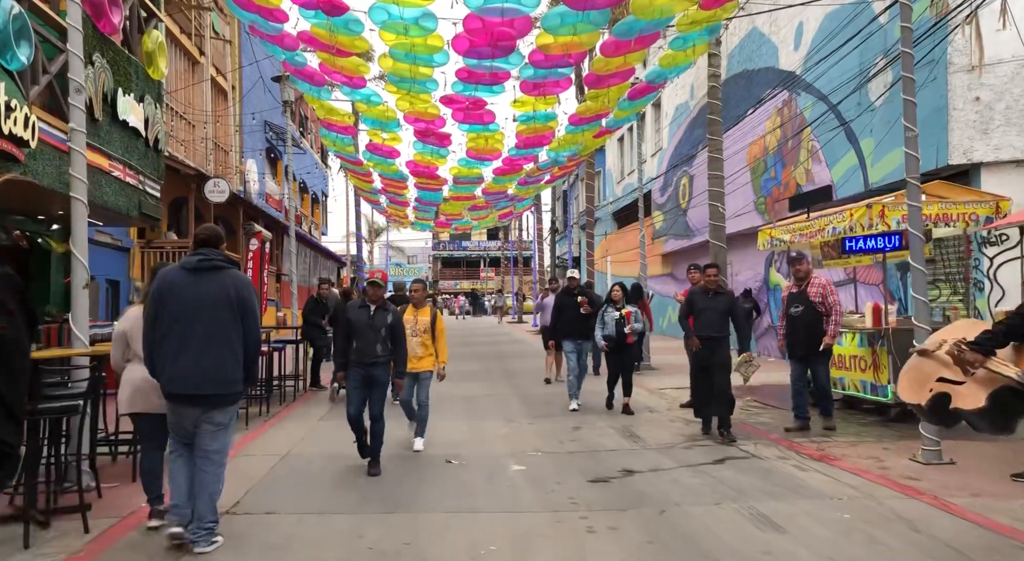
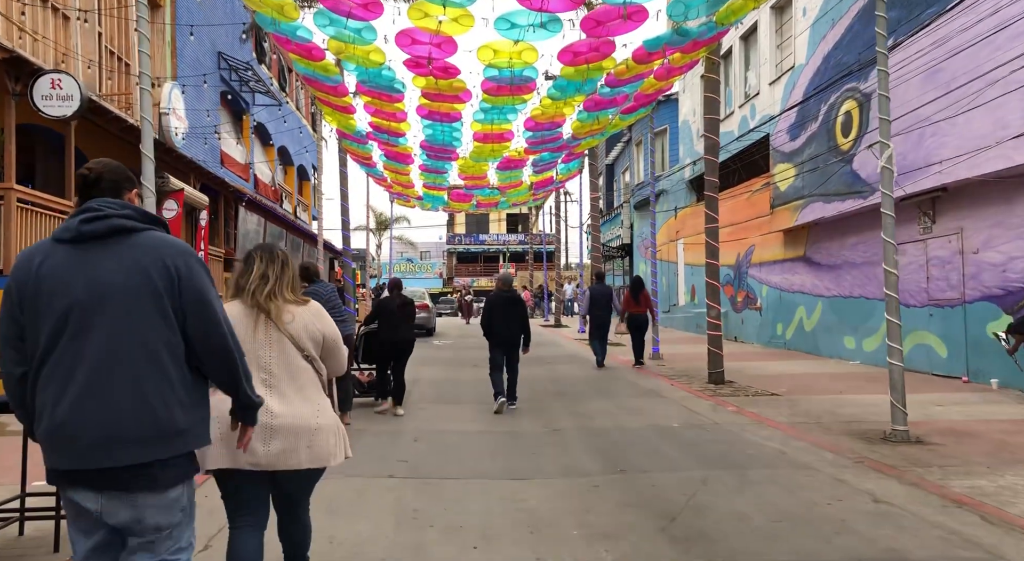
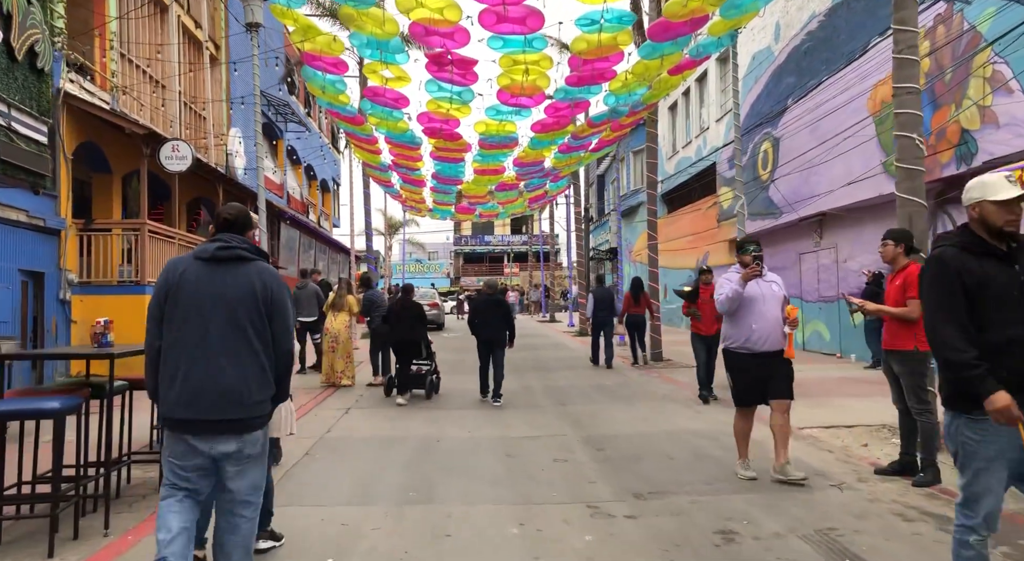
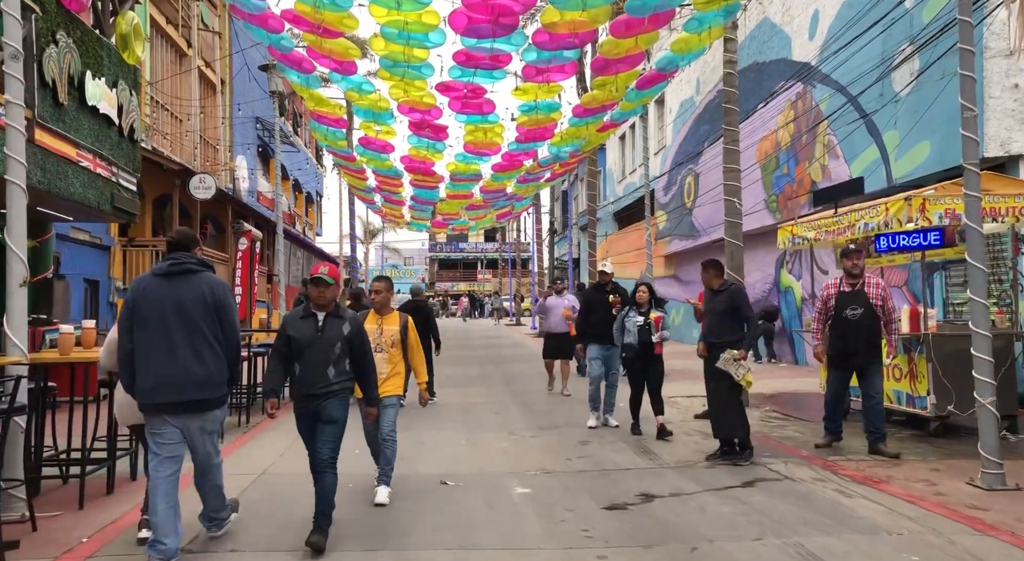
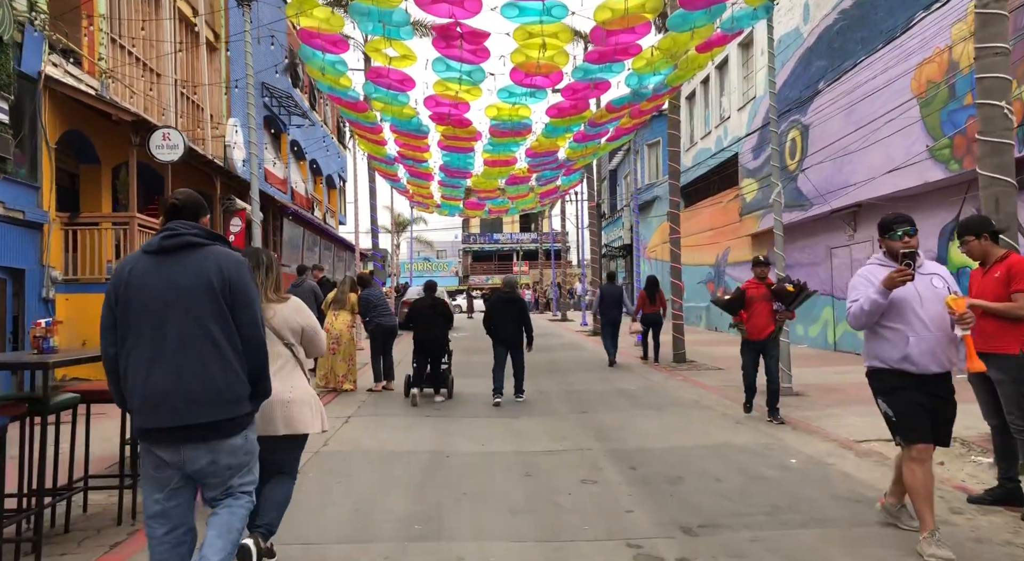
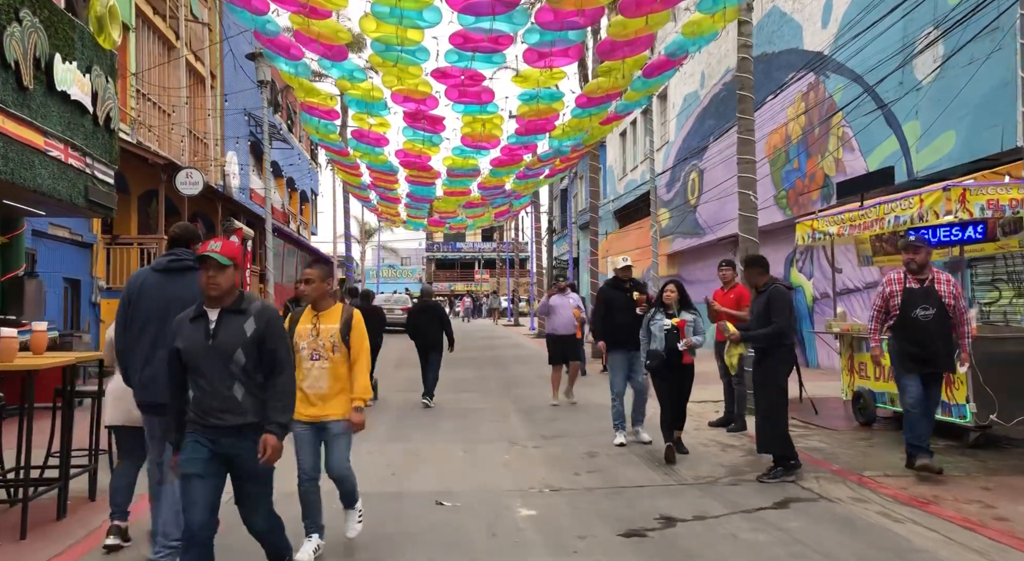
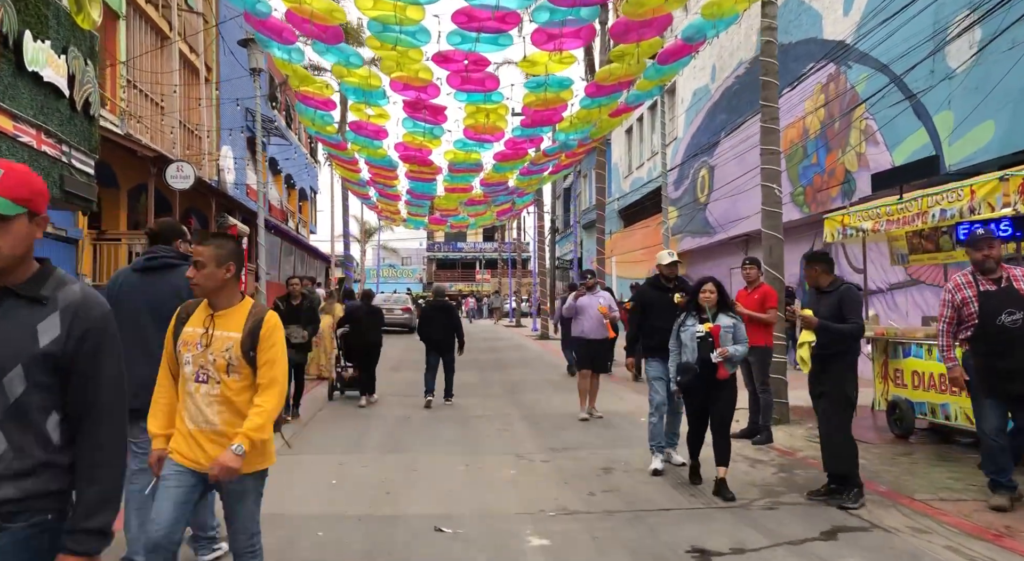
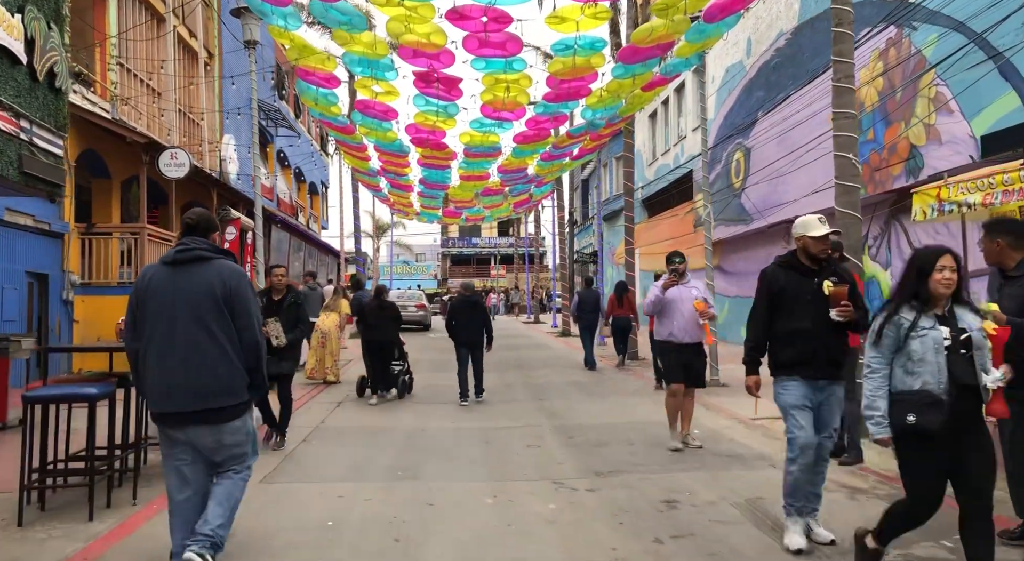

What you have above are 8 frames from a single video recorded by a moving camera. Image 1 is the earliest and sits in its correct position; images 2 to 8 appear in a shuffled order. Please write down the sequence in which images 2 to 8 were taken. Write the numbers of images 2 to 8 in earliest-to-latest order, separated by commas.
4, 6, 7, 8, 3, 5, 2
